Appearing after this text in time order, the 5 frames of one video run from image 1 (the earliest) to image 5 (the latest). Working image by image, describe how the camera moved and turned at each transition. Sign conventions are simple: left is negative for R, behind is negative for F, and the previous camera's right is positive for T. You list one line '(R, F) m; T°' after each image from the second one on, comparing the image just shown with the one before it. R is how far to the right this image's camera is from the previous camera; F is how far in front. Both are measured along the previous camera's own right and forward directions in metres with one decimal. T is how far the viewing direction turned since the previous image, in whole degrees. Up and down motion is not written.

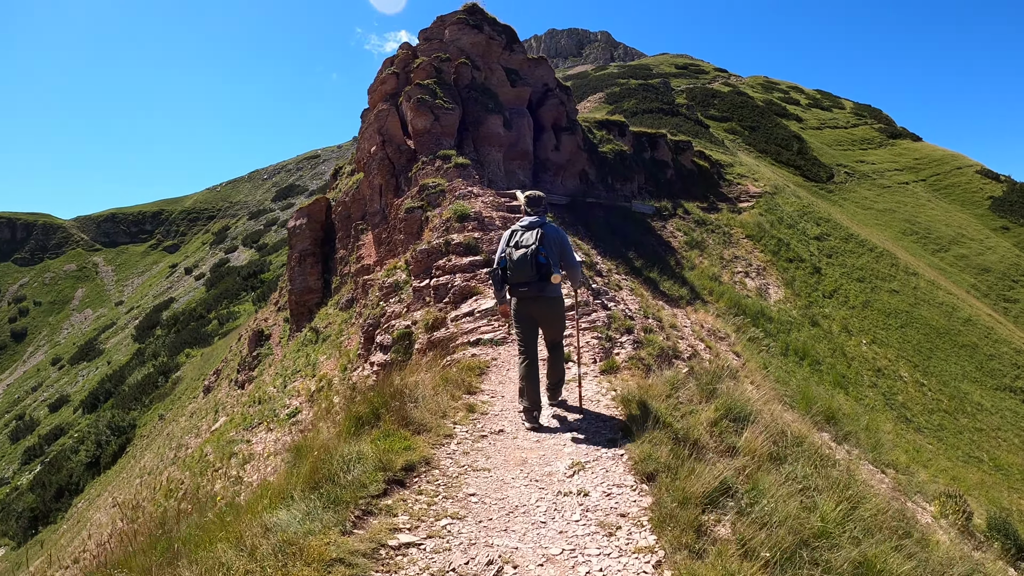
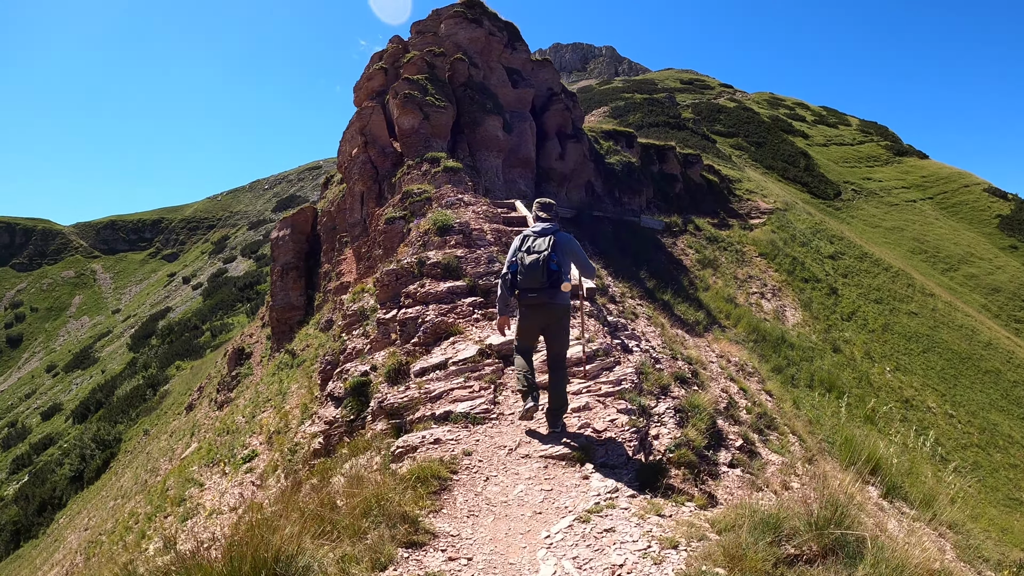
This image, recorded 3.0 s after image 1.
(+0.1, +1.8) m; 0°
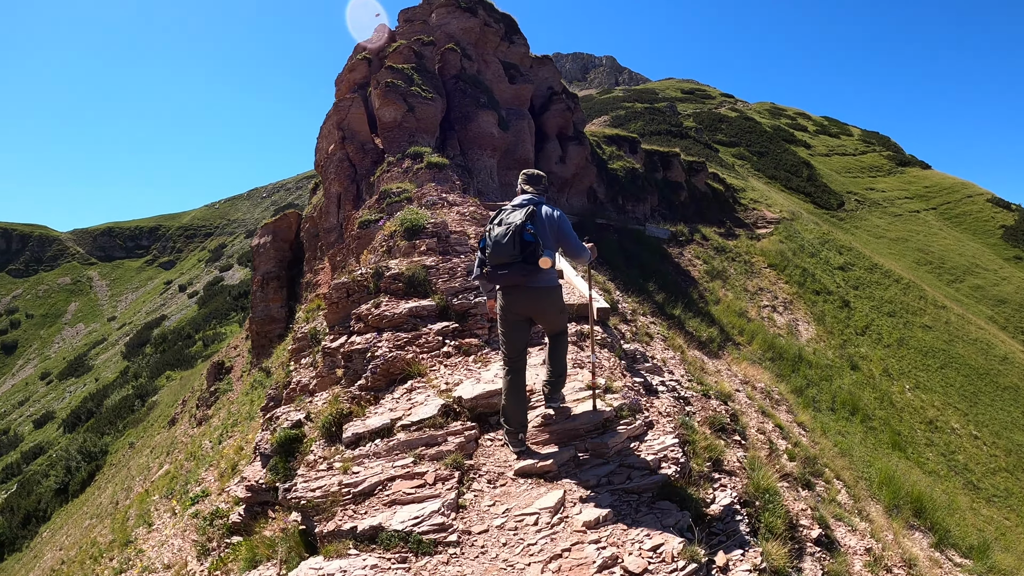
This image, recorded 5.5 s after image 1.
(+0.1, +1.4) m; 0°
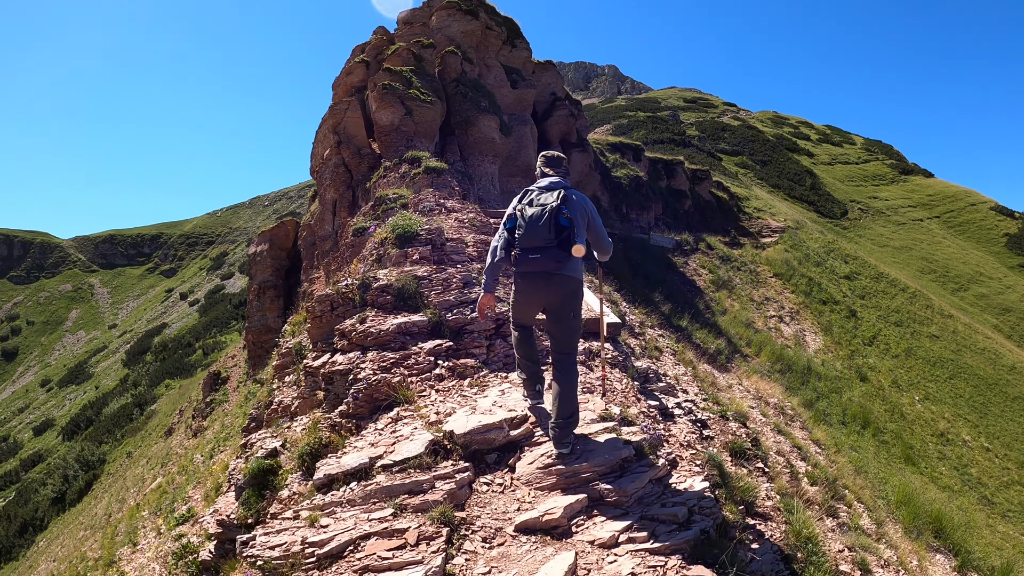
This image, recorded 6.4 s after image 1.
(0.0, +0.4) m; 0°
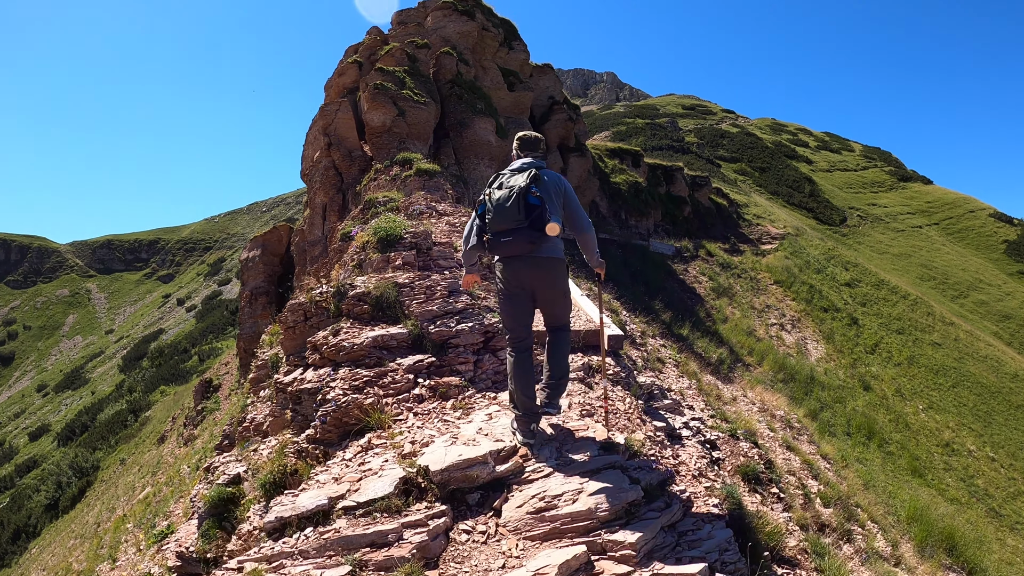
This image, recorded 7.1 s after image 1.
(+0.1, +0.4) m; 0°
